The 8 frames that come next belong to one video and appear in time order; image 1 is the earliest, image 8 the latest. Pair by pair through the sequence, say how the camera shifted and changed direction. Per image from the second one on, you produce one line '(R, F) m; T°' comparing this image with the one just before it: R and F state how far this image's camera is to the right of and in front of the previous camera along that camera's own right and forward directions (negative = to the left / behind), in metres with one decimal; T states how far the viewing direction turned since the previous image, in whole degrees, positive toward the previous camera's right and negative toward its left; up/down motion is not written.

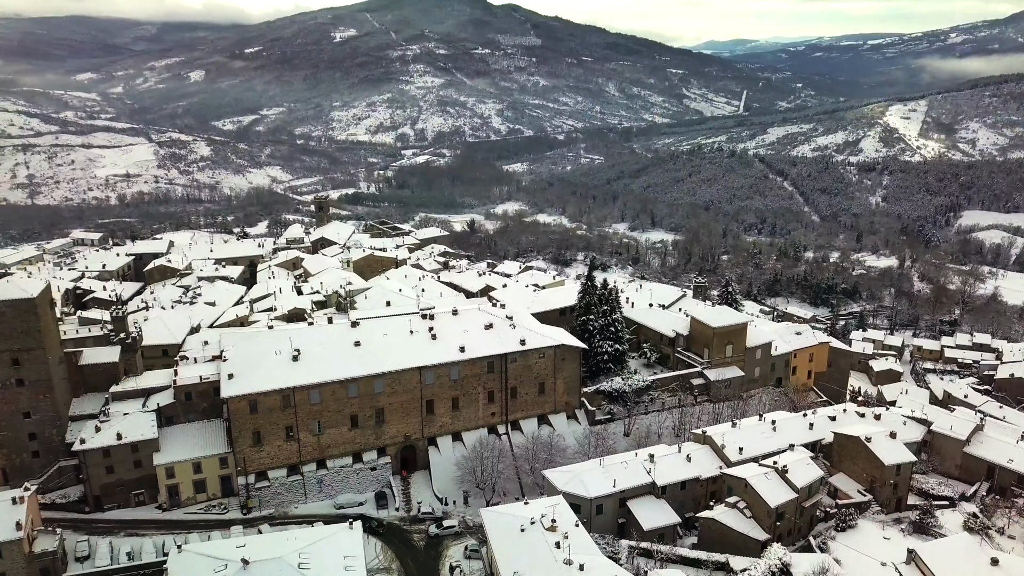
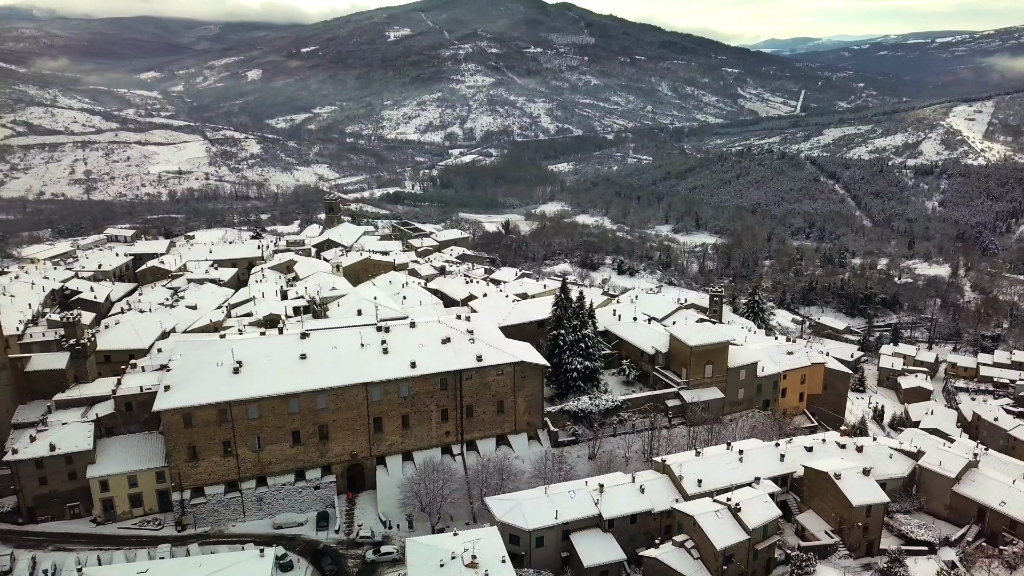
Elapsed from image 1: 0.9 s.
(+4.3, +2.0) m; -4°
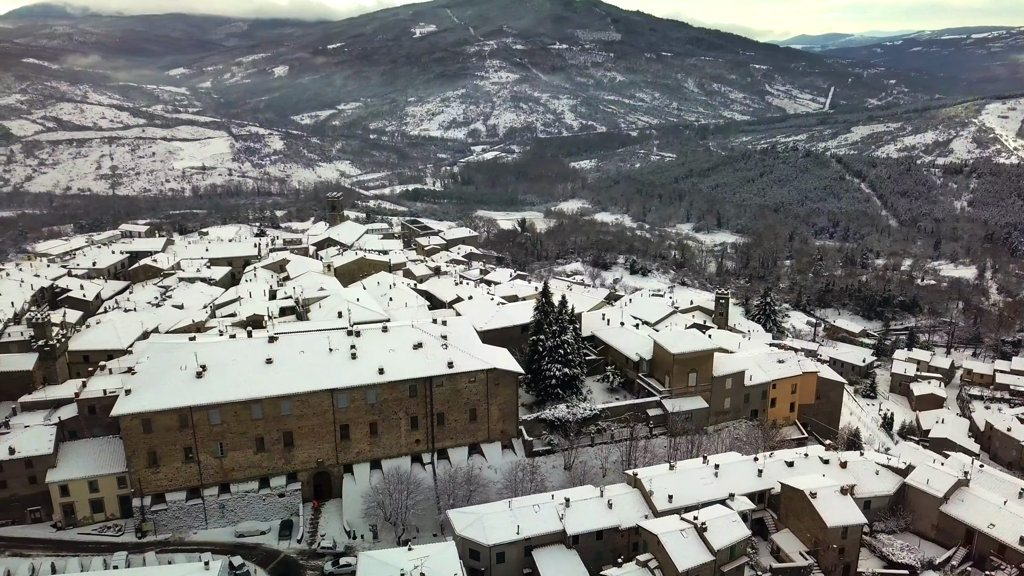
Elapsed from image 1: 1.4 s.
(+2.3, +1.1) m; -2°
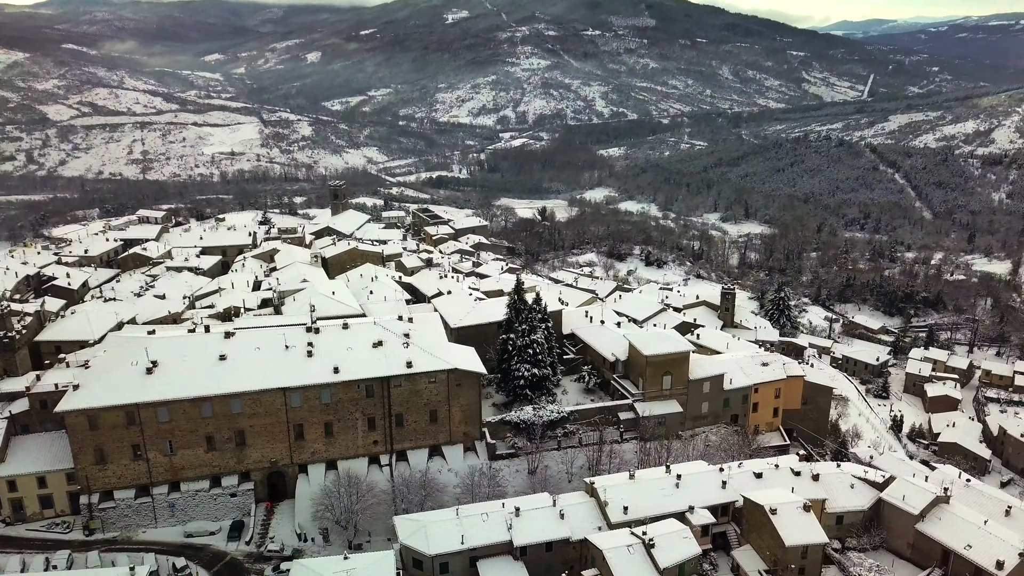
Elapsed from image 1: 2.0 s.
(+3.0, +1.4) m; -2°
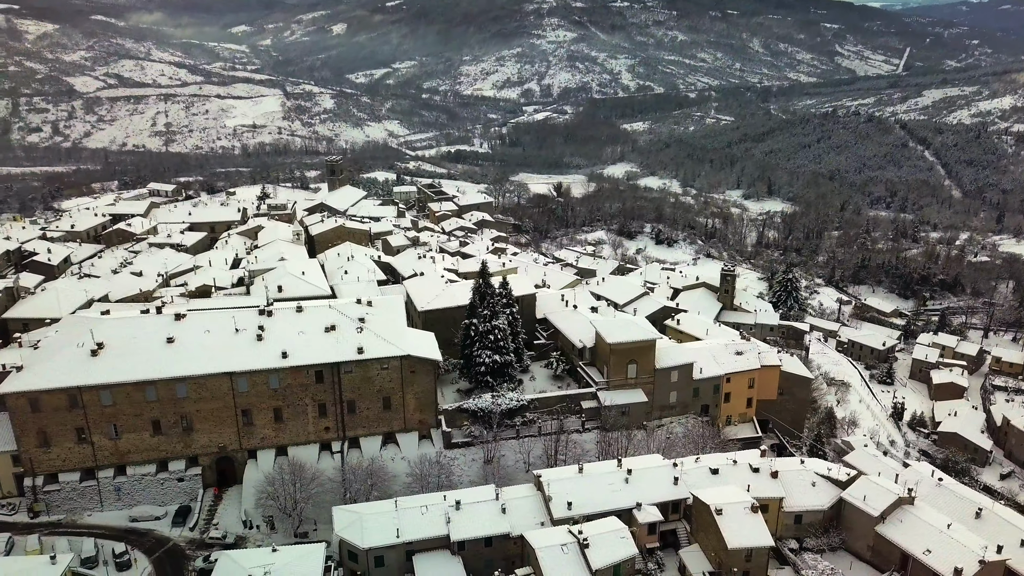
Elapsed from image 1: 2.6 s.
(+3.0, +1.2) m; -2°
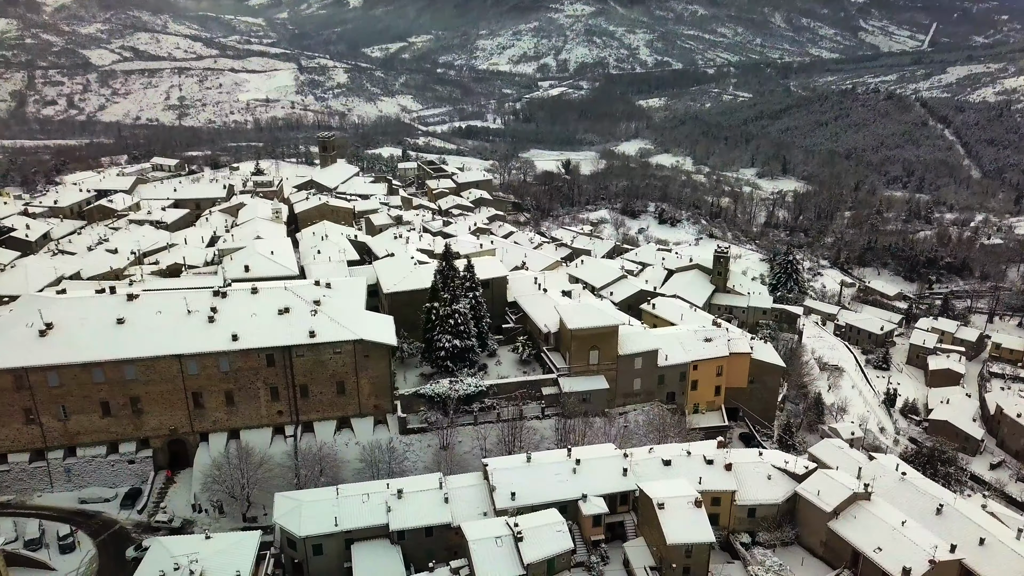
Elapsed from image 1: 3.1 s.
(+2.5, +0.8) m; -1°
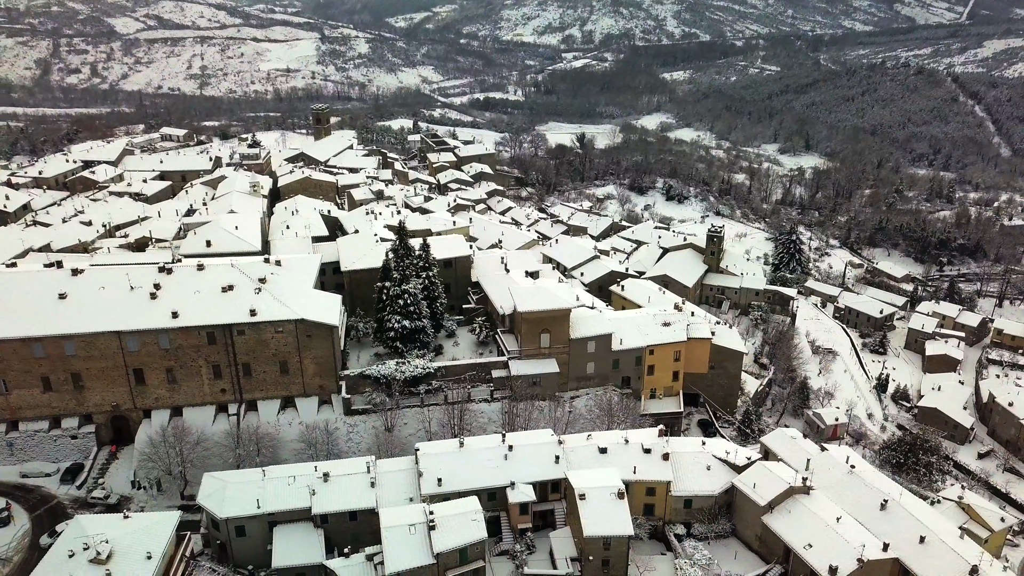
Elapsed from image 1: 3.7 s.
(+3.3, +0.8) m; -2°
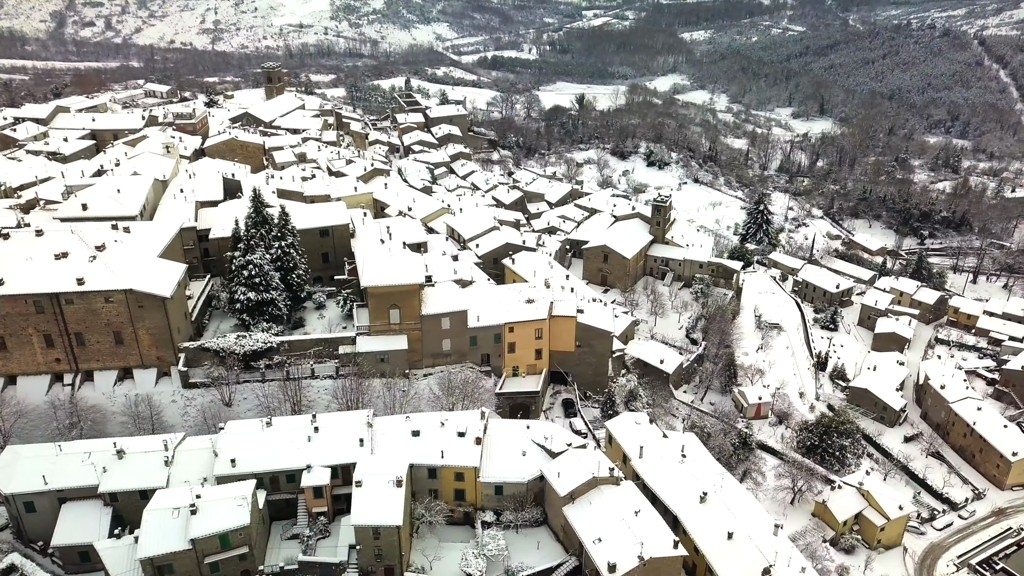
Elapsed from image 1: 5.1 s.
(+7.5, +1.4) m; -2°
